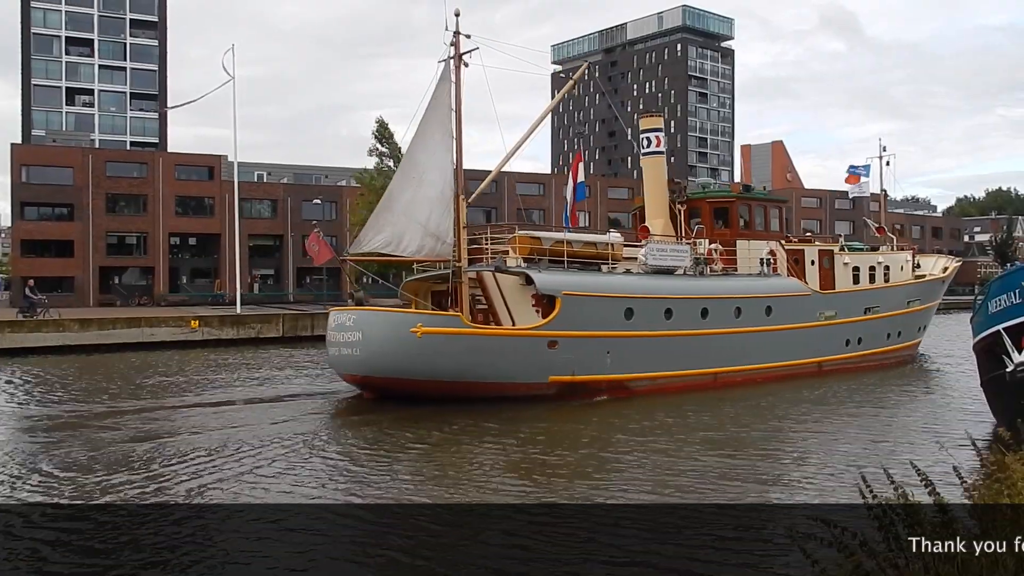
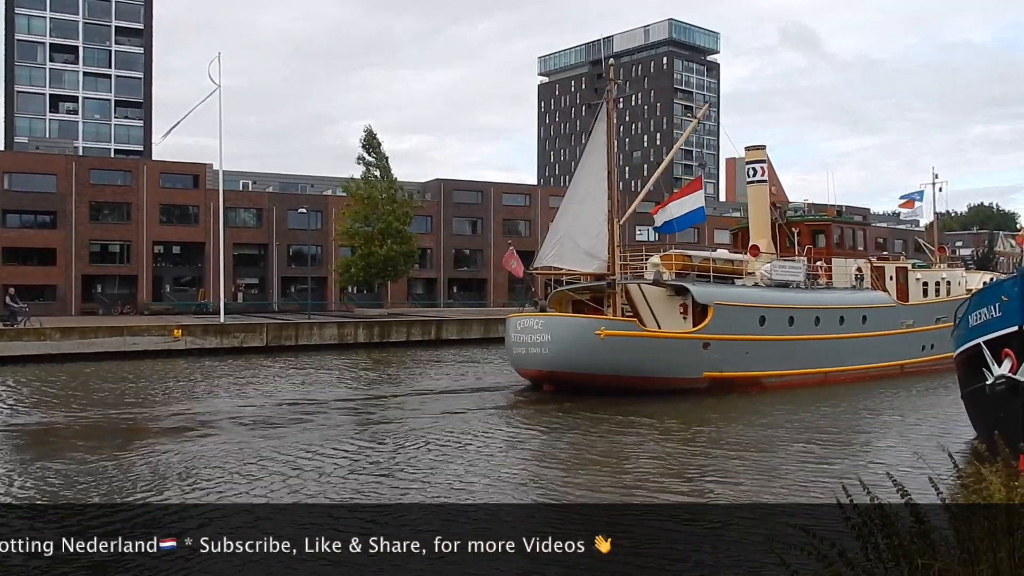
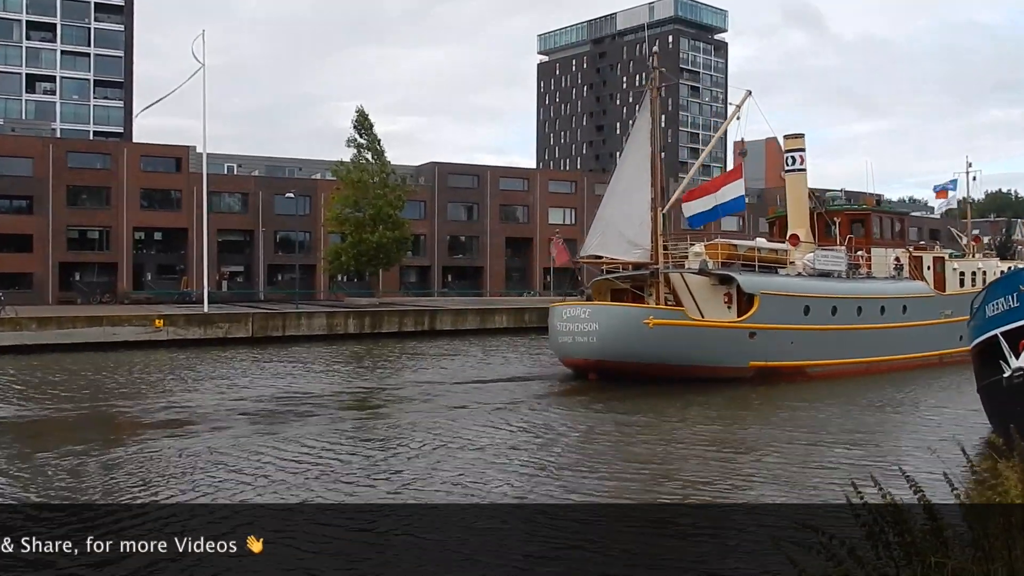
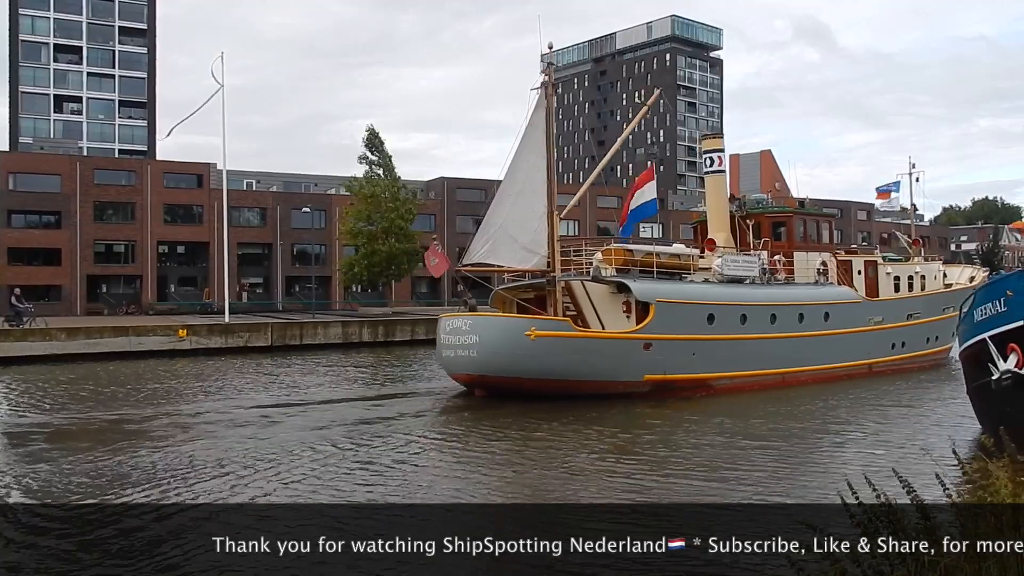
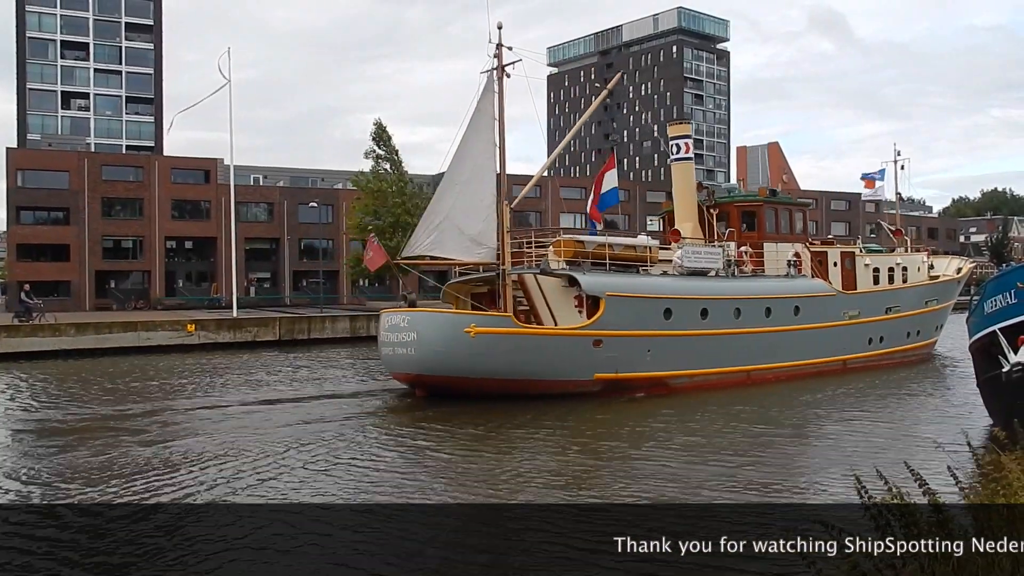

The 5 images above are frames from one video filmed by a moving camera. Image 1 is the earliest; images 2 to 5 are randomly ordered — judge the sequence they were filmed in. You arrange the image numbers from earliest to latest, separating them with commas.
5, 4, 2, 3
